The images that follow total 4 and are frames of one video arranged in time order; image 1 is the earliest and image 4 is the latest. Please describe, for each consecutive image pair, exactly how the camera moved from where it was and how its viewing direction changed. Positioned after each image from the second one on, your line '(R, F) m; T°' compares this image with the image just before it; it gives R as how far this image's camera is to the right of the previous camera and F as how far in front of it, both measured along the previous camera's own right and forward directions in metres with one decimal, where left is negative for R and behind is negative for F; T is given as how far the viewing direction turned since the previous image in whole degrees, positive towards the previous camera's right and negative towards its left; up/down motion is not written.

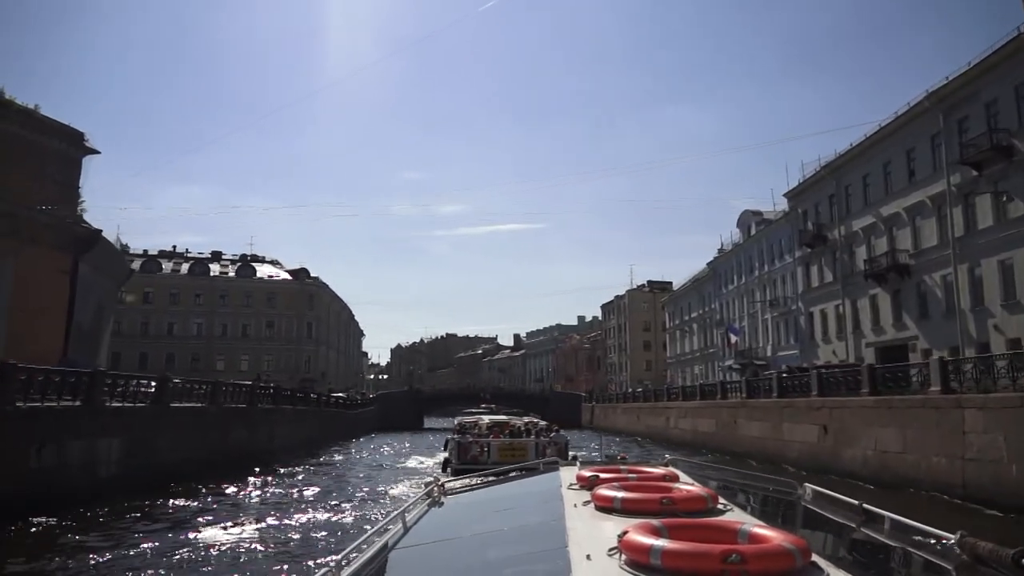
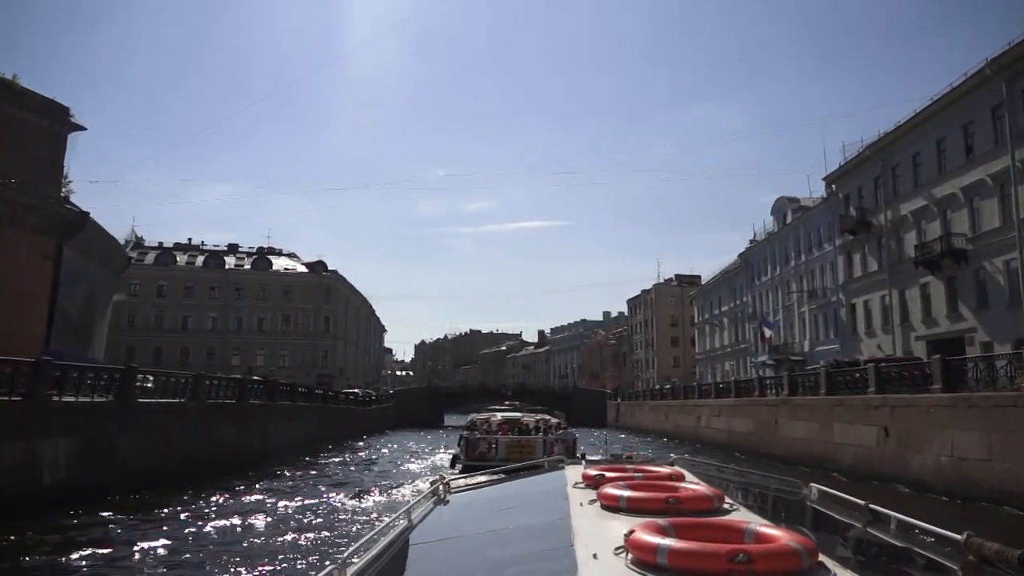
(+1.5, +0.3) m; -4°
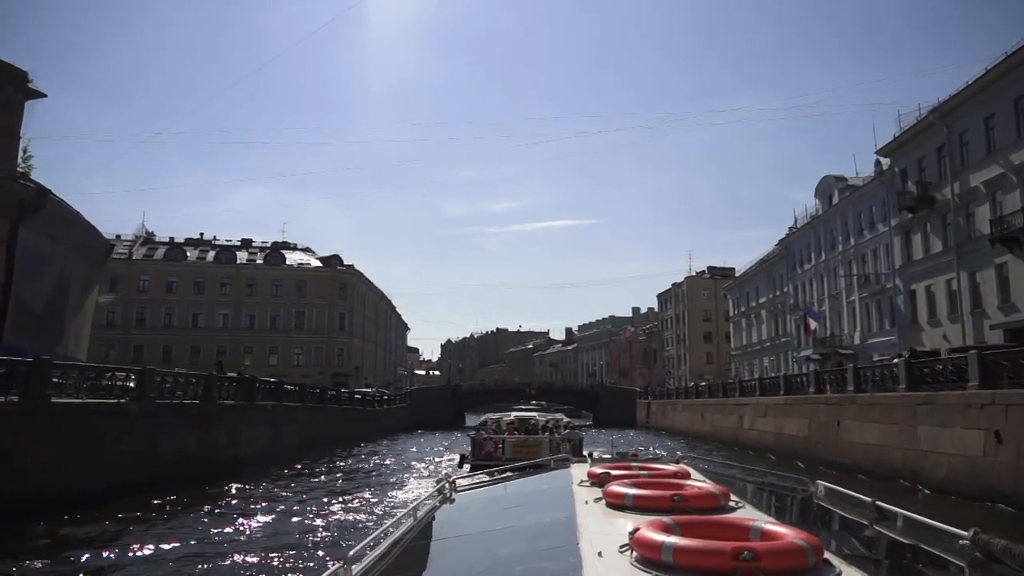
(+2.0, +0.5) m; -5°
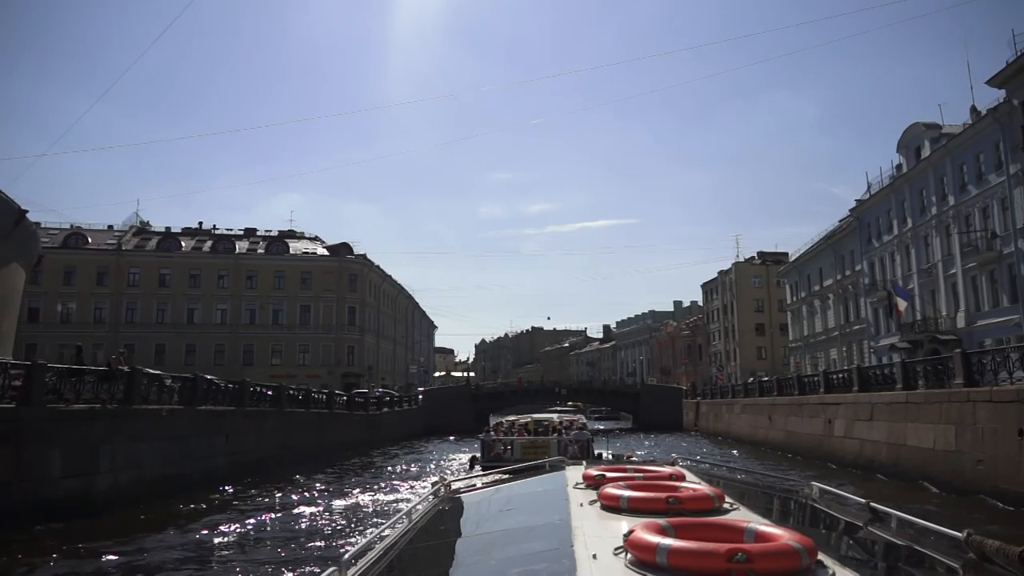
(+3.4, +1.6) m; -8°
